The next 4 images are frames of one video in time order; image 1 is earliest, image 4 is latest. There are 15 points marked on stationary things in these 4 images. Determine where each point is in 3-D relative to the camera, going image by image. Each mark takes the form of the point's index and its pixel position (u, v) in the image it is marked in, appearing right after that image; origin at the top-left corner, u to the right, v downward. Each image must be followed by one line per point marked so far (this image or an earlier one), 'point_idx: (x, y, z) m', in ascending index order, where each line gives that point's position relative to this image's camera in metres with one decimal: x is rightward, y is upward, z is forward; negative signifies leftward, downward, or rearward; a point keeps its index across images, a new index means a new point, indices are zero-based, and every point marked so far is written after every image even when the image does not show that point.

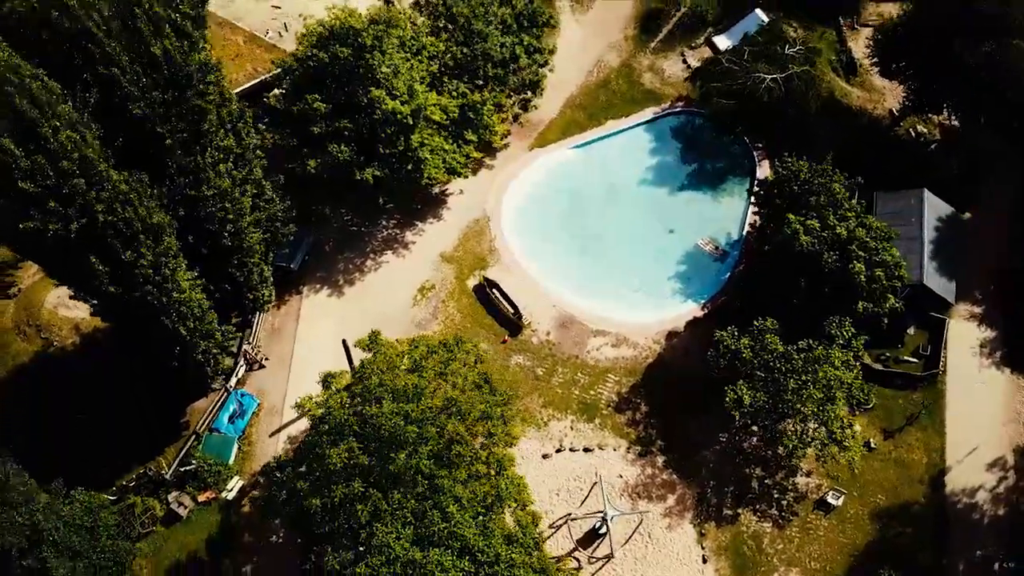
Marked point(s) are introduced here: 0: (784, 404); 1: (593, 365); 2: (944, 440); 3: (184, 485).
0: (+3.5, -1.5, +17.6) m
1: (+1.1, -1.1, +20.4) m
2: (+6.2, -2.2, +19.4) m
3: (-4.6, -2.7, +19.0) m
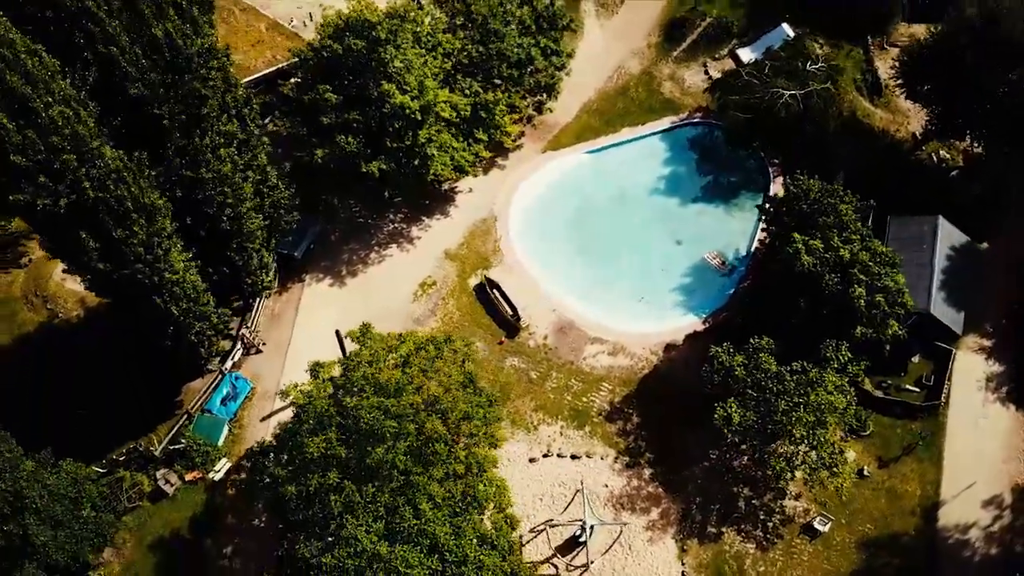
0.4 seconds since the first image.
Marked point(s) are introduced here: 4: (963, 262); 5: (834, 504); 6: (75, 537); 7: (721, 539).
0: (+3.3, -1.8, +17.5) m
1: (+1.1, -1.2, +20.3) m
2: (+6.0, -2.6, +19.2) m
3: (-4.7, -2.4, +19.1) m
4: (+6.6, +0.4, +20.0) m
5: (+4.4, -2.9, +18.7) m
6: (-5.5, -3.1, +17.1) m
7: (+2.8, -3.3, +18.1) m
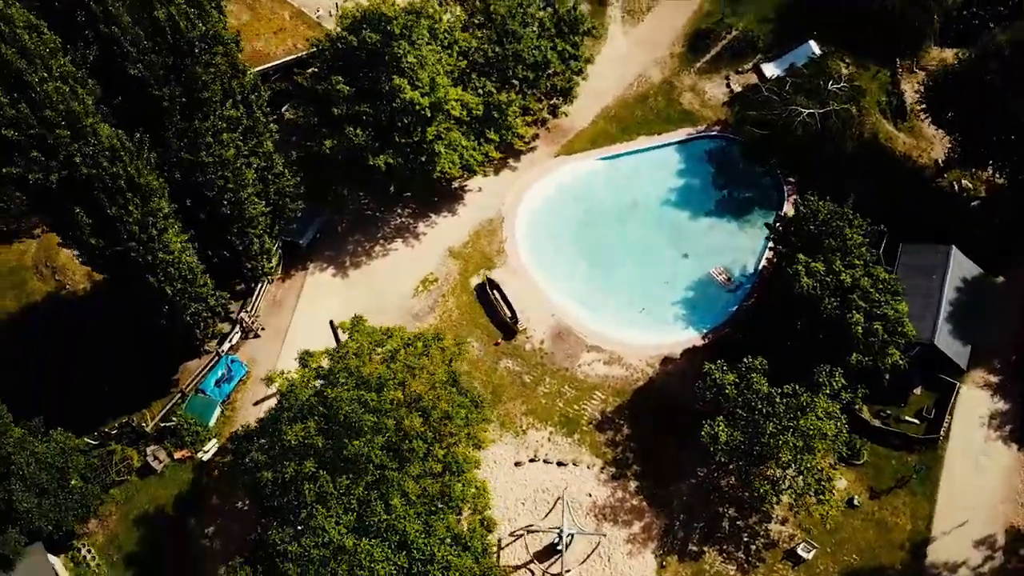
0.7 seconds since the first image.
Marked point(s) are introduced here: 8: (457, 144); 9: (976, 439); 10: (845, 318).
0: (+3.1, -2.0, +17.3) m
1: (+1.0, -1.3, +20.2) m
2: (+5.8, -3.0, +18.8) m
3: (-4.9, -2.1, +19.3) m
4: (+6.6, -0.1, +19.6) m
5: (+4.1, -3.3, +18.4) m
6: (-5.8, -2.8, +17.4) m
7: (+2.5, -3.5, +17.9) m
8: (-0.8, +2.1, +20.2) m
9: (+6.7, -2.2, +19.8) m
10: (+4.3, -0.4, +17.7) m
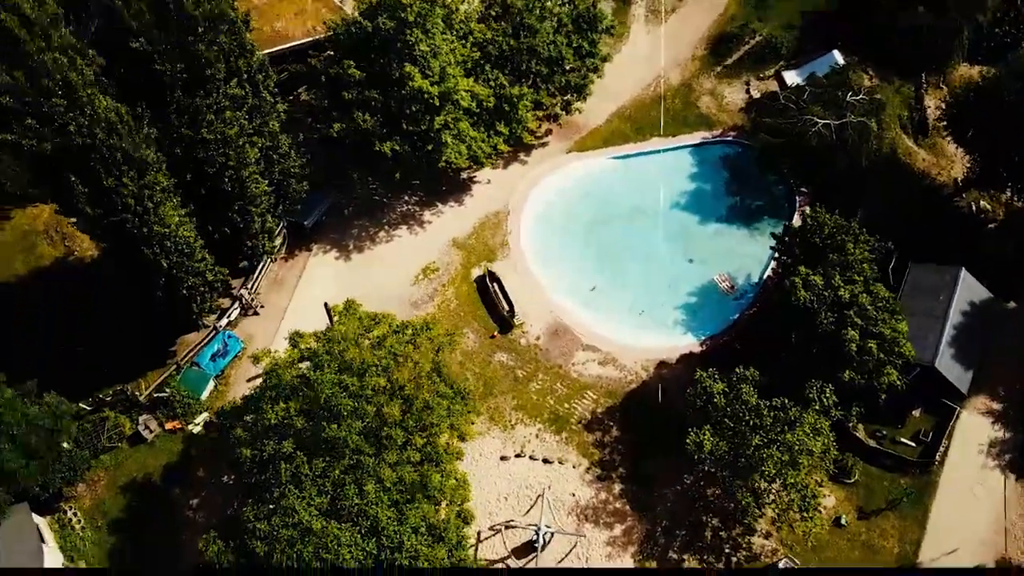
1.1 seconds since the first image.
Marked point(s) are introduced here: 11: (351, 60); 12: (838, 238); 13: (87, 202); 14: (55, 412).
0: (+2.8, -2.2, +17.1) m
1: (+1.0, -1.3, +20.1) m
2: (+5.5, -3.3, +18.5) m
3: (-5.1, -1.7, +19.5) m
4: (+6.6, -0.4, +19.2) m
5: (+3.8, -3.5, +18.2) m
6: (-6.1, -2.3, +17.6) m
7: (+2.1, -3.6, +17.8) m
8: (-0.7, +2.3, +20.2) m
9: (+6.6, -2.5, +19.5) m
10: (+4.2, -0.6, +17.4) m
11: (-2.2, +3.2, +19.0) m
12: (+4.4, +0.7, +18.5) m
13: (-5.1, +1.0, +16.5) m
14: (-6.1, -1.6, +17.9) m
